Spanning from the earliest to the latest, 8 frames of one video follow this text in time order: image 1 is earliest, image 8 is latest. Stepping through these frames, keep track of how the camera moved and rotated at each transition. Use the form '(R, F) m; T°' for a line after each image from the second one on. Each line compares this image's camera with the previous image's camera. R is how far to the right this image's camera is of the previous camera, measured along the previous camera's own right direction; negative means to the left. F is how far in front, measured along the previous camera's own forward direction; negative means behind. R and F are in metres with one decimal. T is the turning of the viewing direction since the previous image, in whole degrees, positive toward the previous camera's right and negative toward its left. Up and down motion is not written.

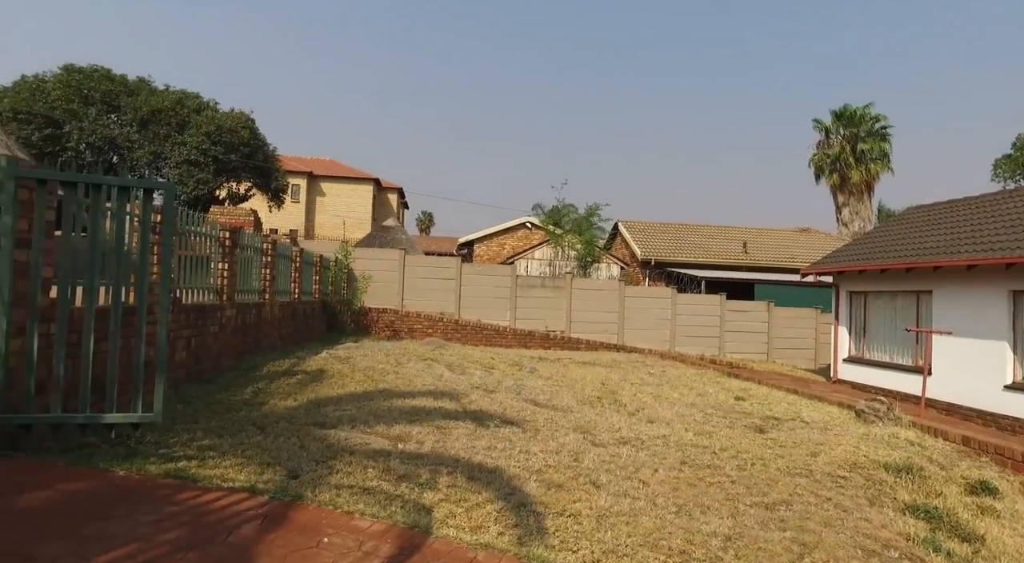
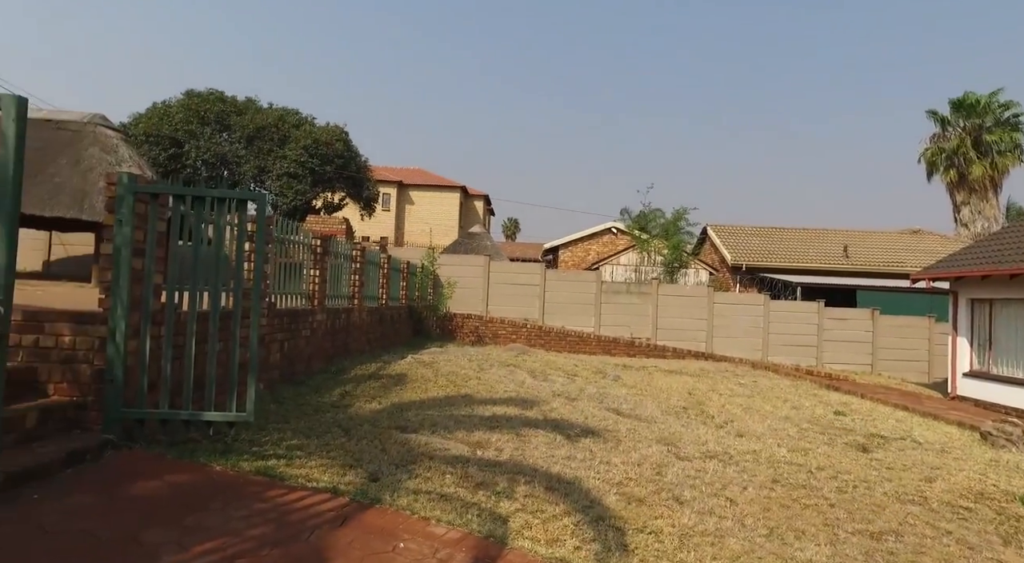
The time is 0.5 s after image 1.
(0.0, +0.1) m; -7°
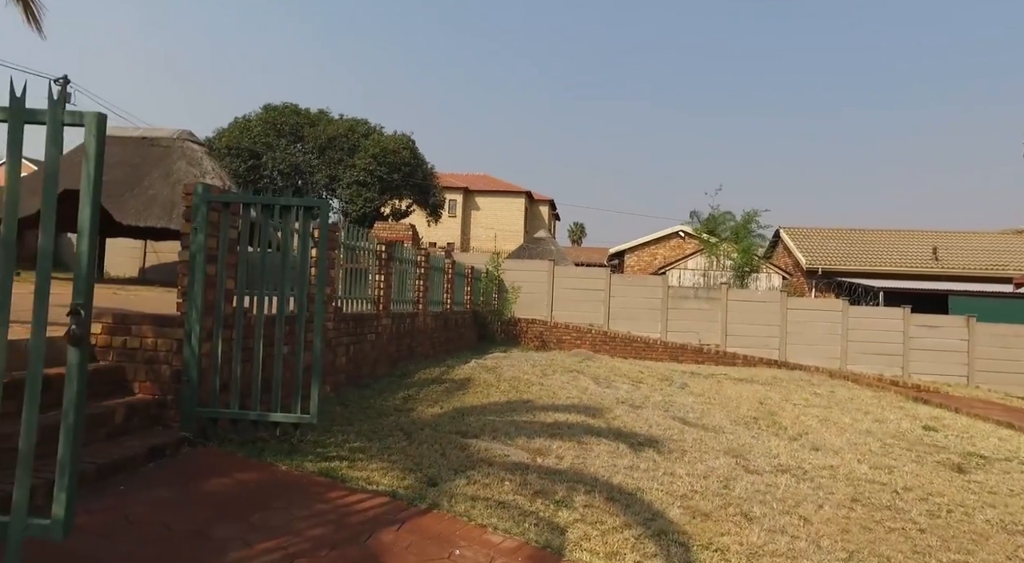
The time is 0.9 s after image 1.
(0.0, +0.1) m; -6°
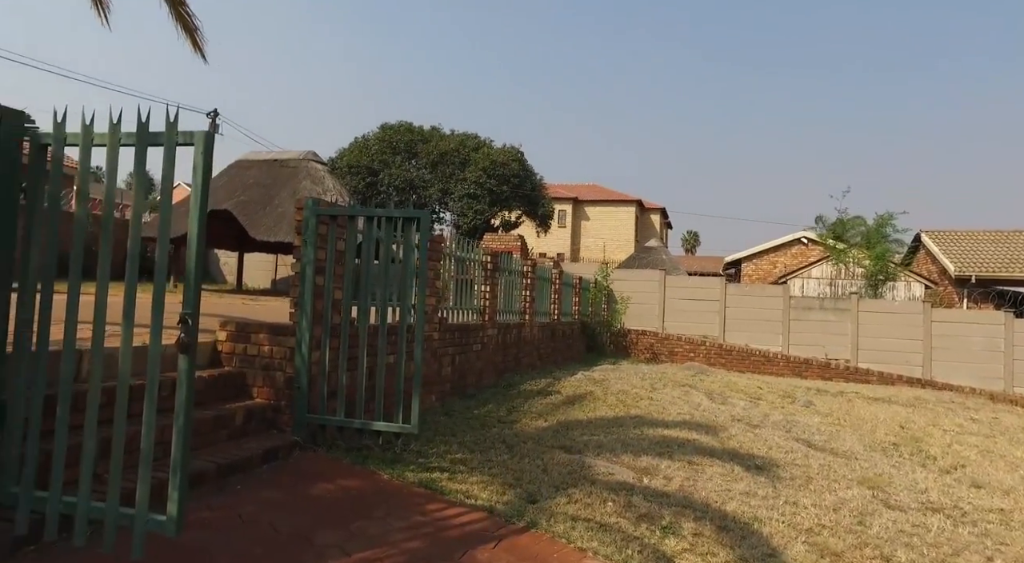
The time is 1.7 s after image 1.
(0.0, +0.2) m; -9°
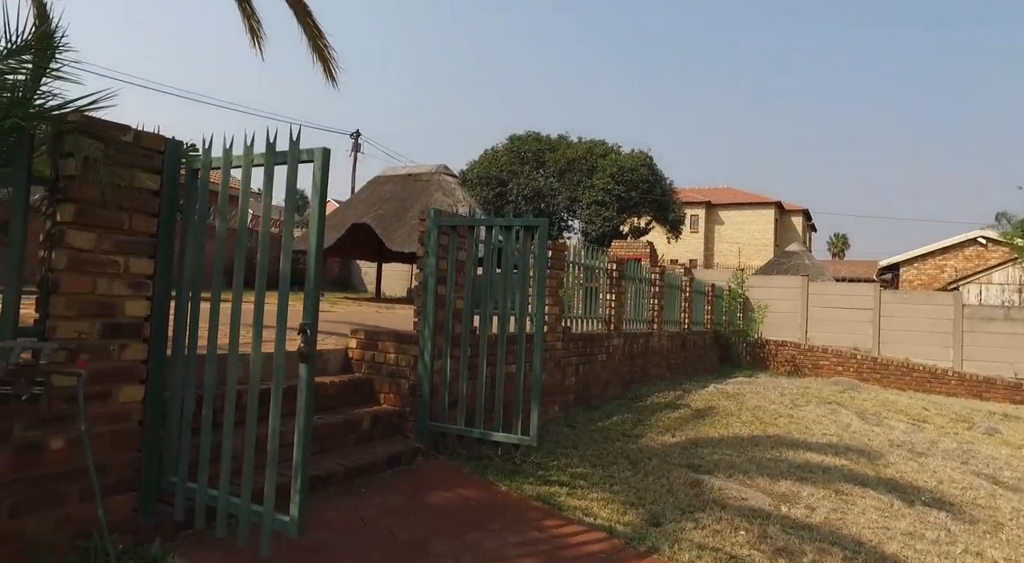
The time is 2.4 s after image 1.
(+0.1, +0.2) m; -11°
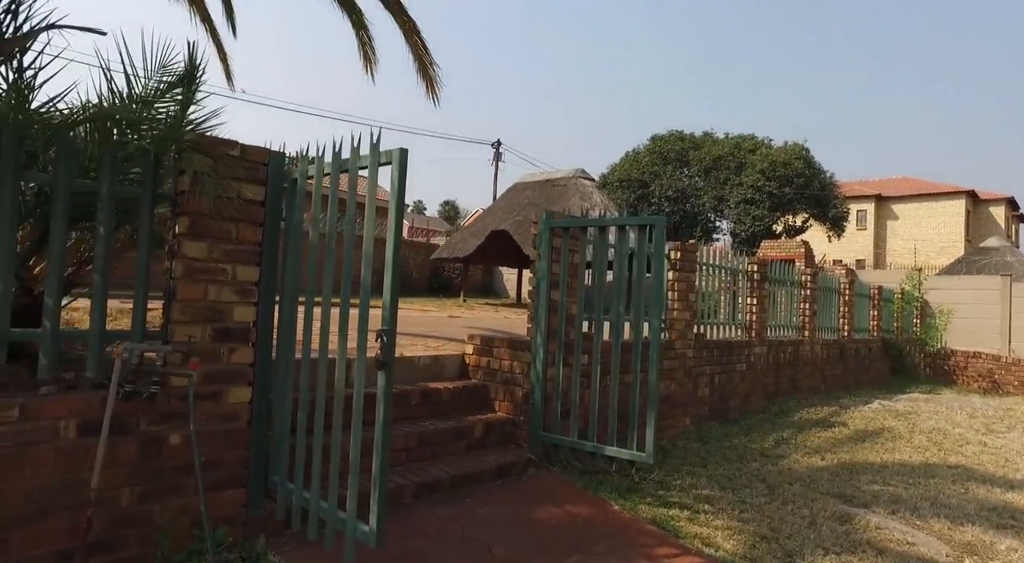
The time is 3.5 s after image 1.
(+0.3, +0.3) m; -13°
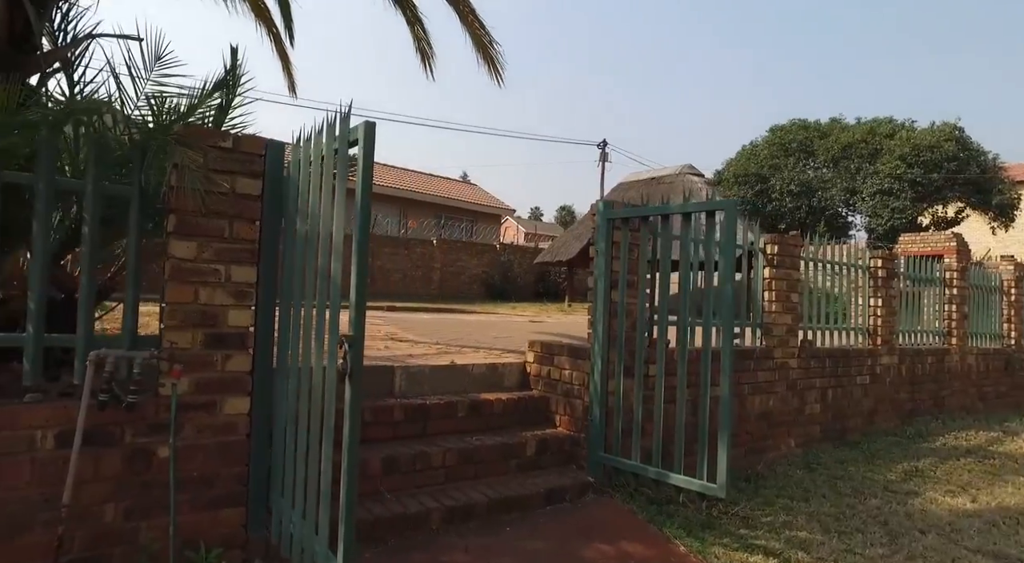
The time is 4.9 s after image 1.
(+0.5, +0.5) m; -11°
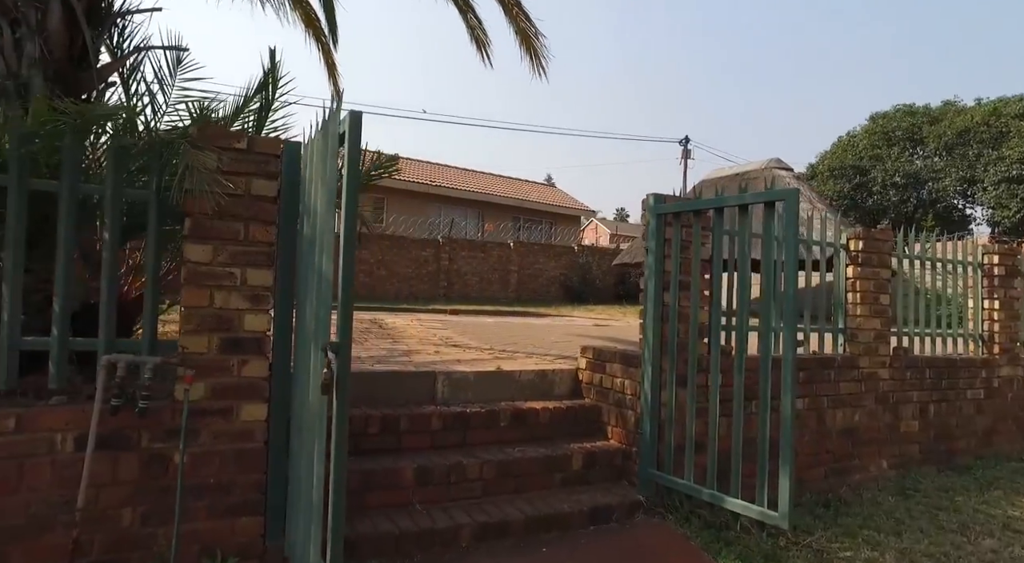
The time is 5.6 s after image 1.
(+0.3, +0.3) m; -8°
